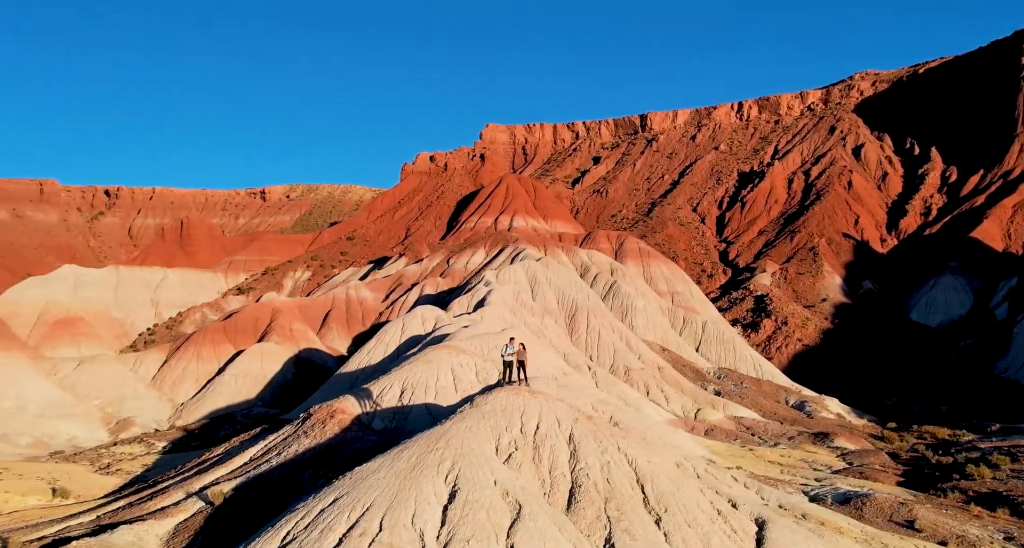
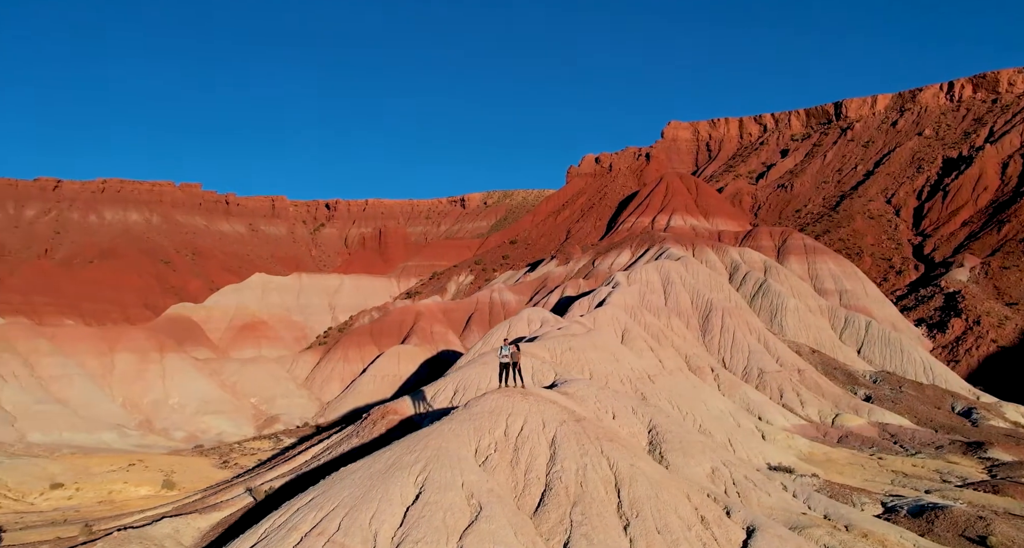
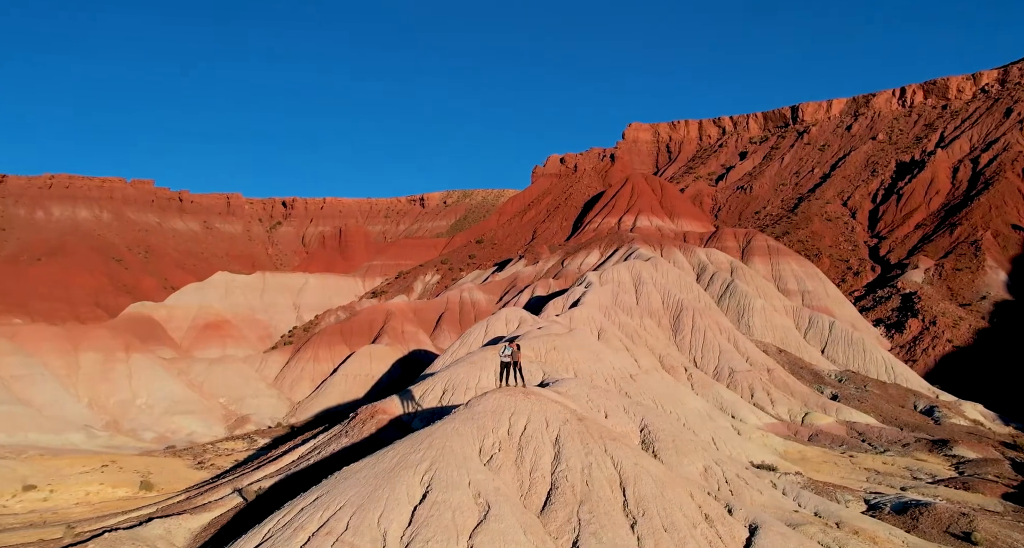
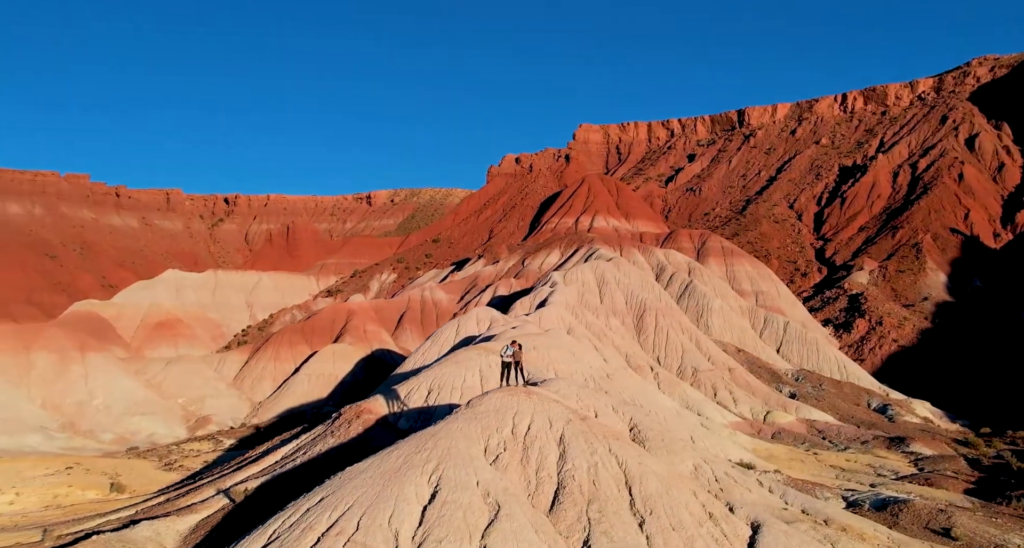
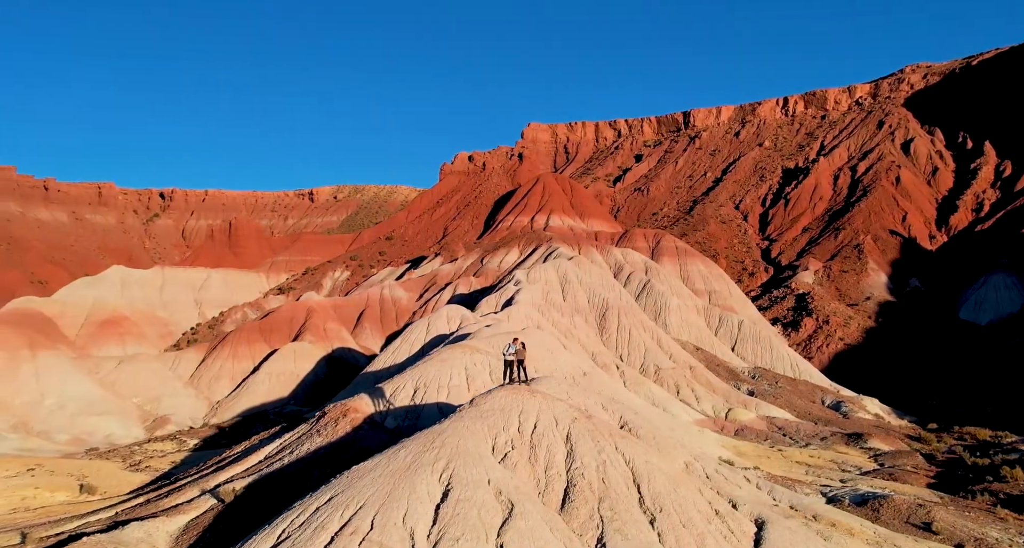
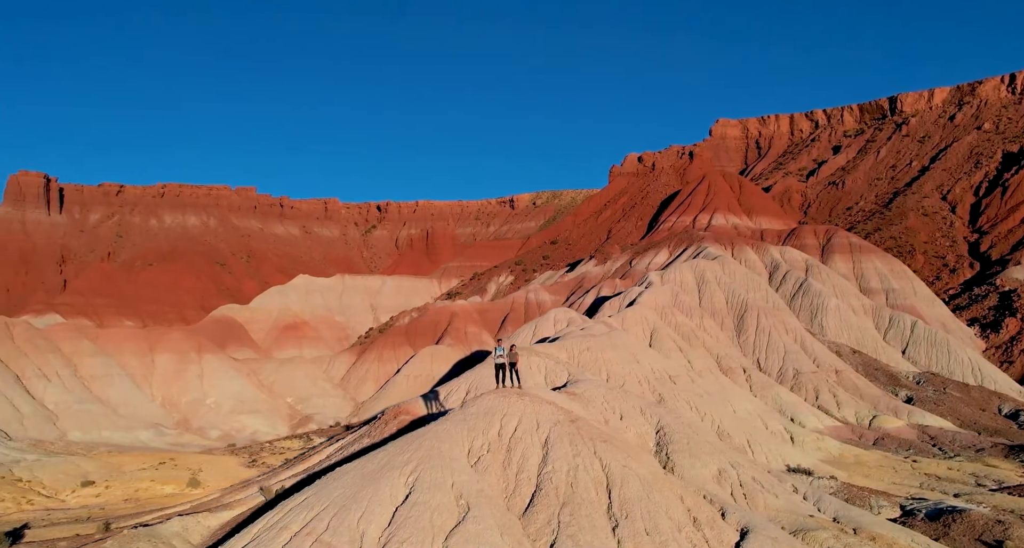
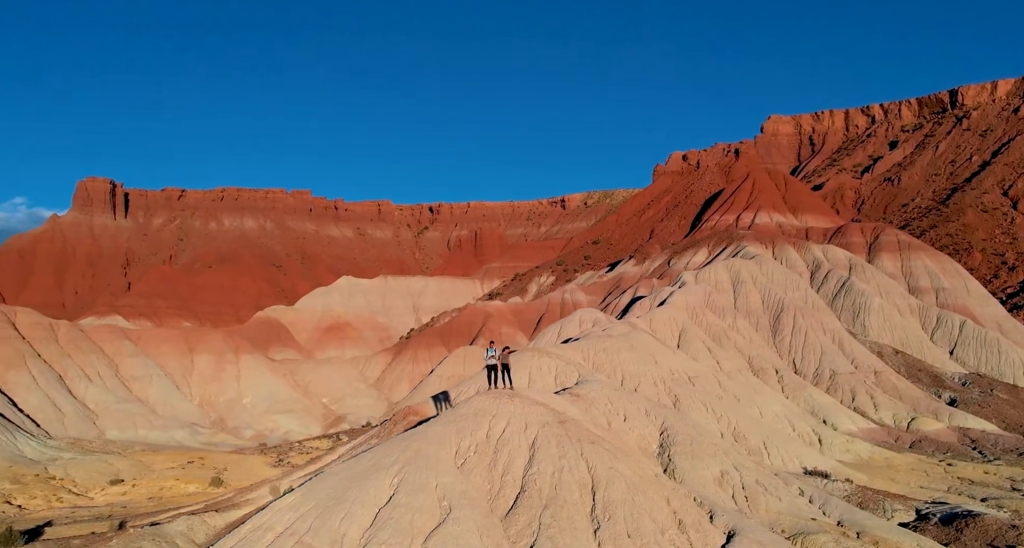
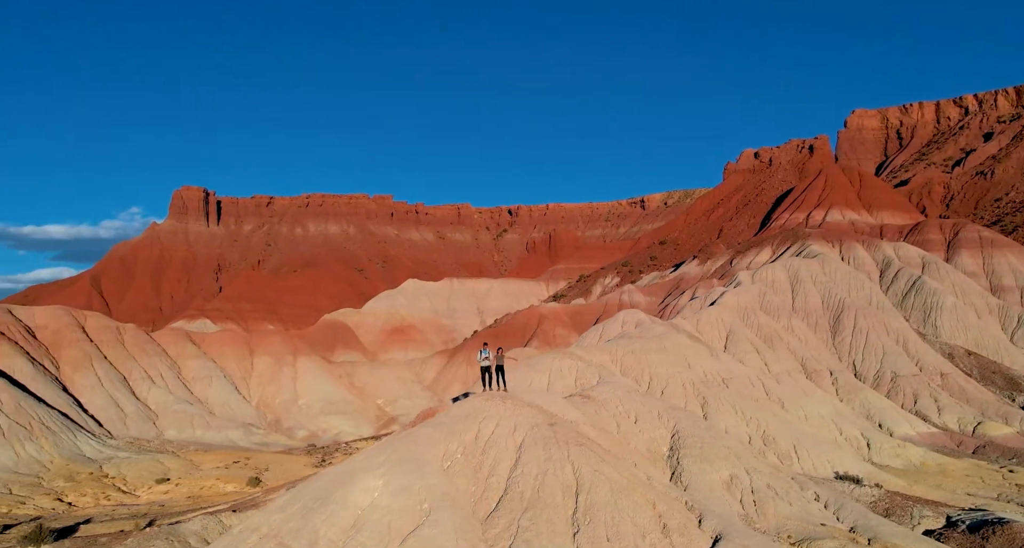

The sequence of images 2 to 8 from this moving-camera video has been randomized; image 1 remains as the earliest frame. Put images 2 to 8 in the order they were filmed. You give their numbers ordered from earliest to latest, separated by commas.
5, 4, 3, 2, 6, 7, 8
